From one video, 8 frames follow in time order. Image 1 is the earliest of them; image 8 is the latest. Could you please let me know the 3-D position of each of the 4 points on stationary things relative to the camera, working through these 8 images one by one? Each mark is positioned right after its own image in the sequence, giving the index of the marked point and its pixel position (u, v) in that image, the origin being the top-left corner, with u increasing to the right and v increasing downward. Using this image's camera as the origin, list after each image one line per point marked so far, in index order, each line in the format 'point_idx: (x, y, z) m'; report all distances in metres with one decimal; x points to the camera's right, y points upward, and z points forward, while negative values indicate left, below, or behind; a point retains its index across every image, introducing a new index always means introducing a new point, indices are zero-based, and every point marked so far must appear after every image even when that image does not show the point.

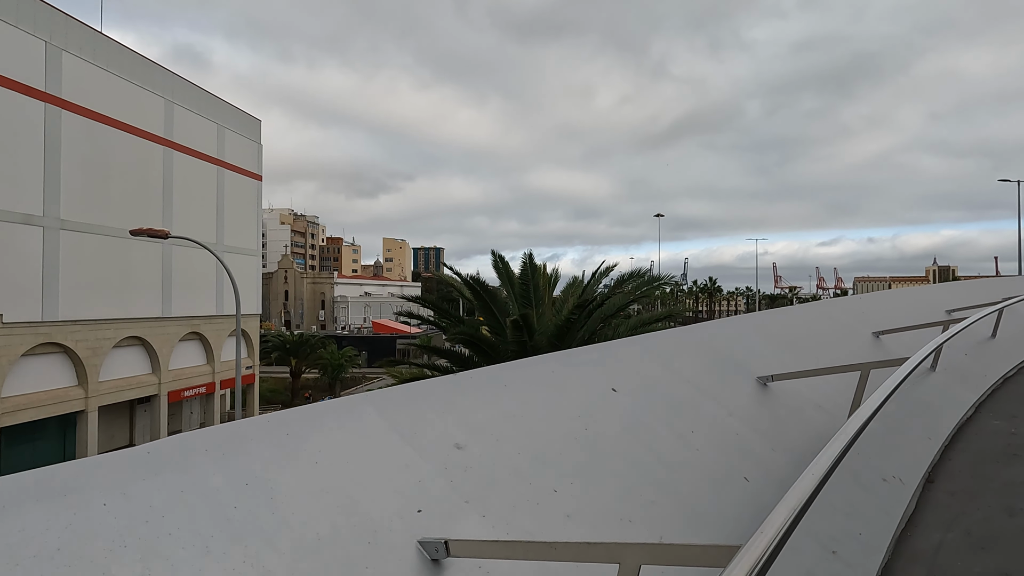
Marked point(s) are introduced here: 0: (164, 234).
0: (-5.3, +0.8, +9.9) m
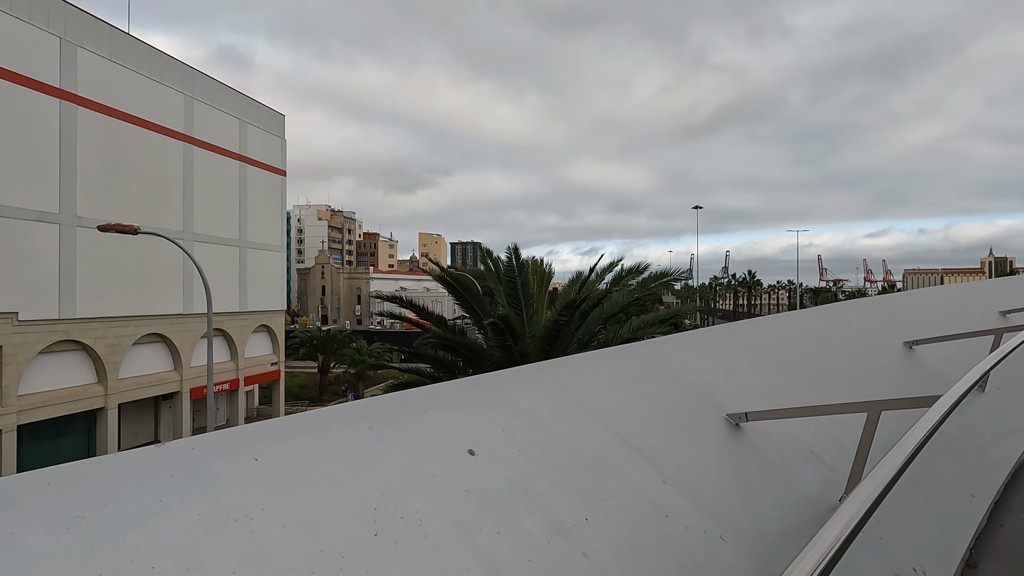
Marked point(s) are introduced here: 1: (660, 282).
0: (-5.4, +0.8, +9.3) m
1: (+1.9, +0.1, +8.8) m
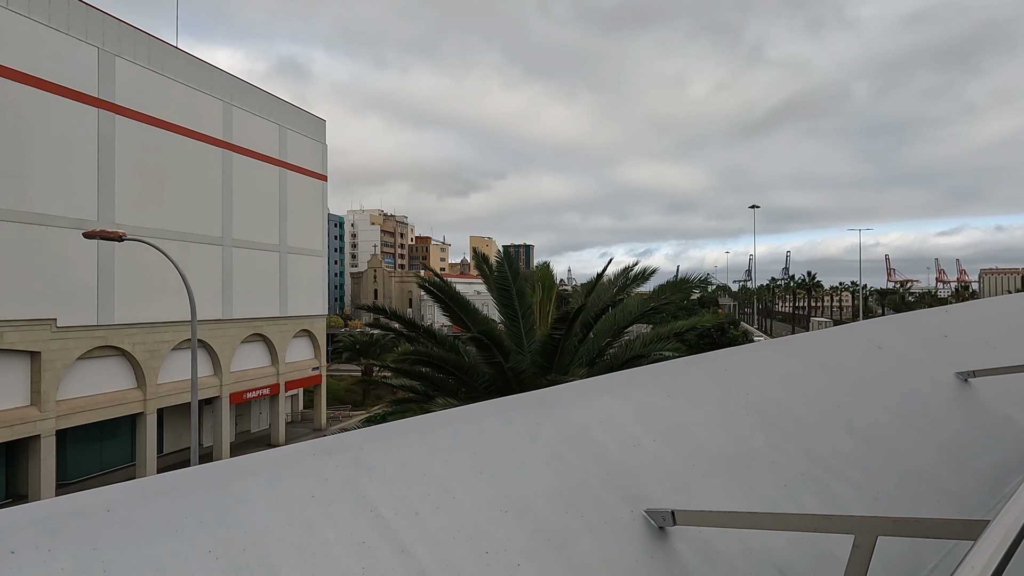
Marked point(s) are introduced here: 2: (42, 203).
0: (-5.3, +0.7, +8.9) m
1: (+1.9, 0.0, +7.8) m
2: (-14.1, +2.6, +19.9) m
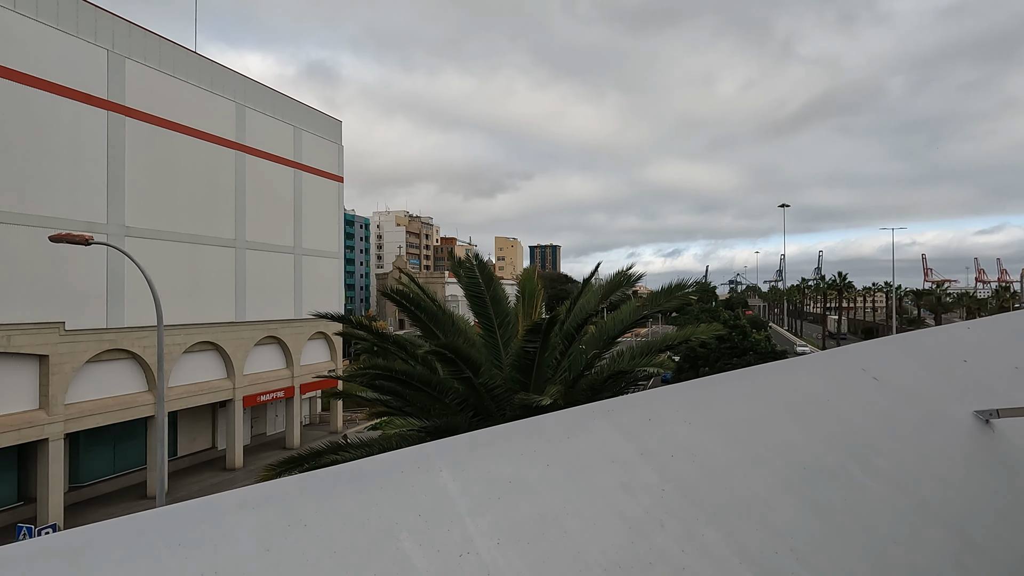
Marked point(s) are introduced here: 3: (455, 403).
0: (-5.5, +0.6, +8.5) m
1: (+1.7, -0.1, +7.1) m
2: (-13.8, +2.5, +19.8) m
3: (-0.6, -1.1, +6.5) m
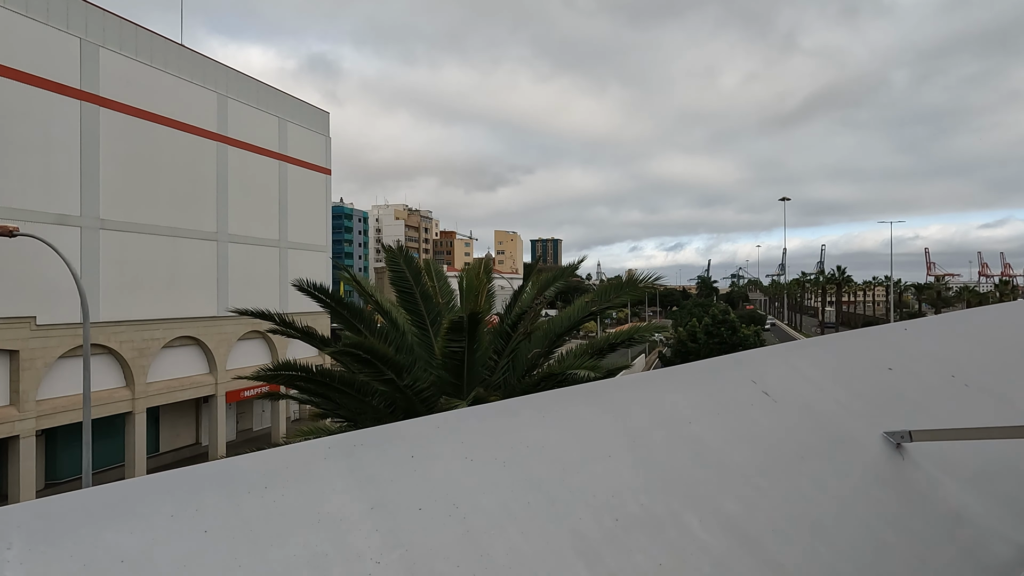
0: (-6.1, +0.7, +8.1) m
1: (+1.1, 0.0, +6.7) m
2: (-14.4, +2.6, +19.4) m
3: (-1.2, -1.1, +6.0) m
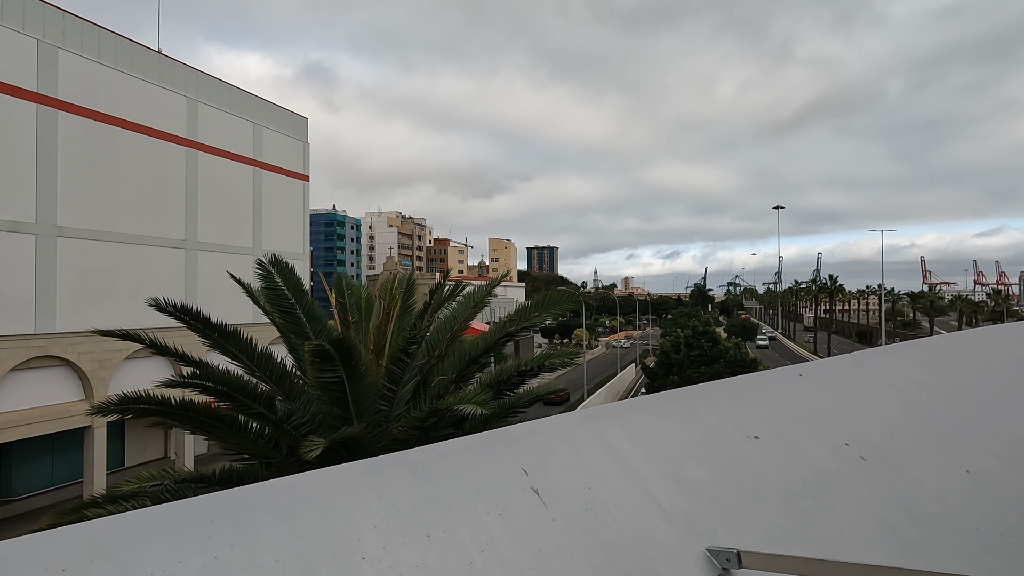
0: (-6.9, +0.5, +7.3) m
1: (+0.3, -0.2, +6.0) m
2: (-15.3, +2.4, +18.6) m
3: (-2.0, -1.2, +5.3) m
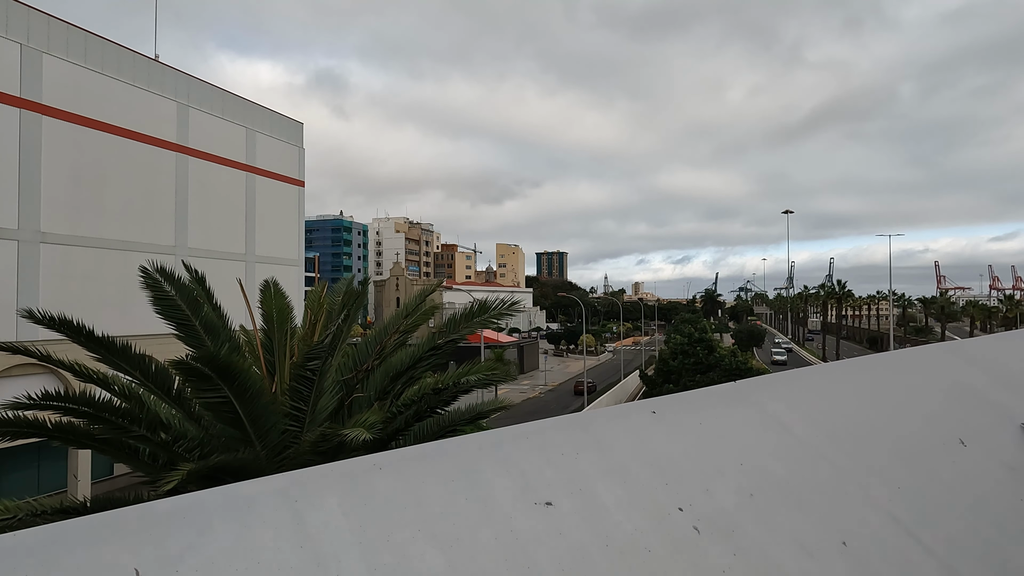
0: (-7.5, +0.4, +7.0) m
1: (-0.3, -0.3, +5.5) m
2: (-15.7, +2.2, +18.4) m
3: (-2.6, -1.3, +4.8) m
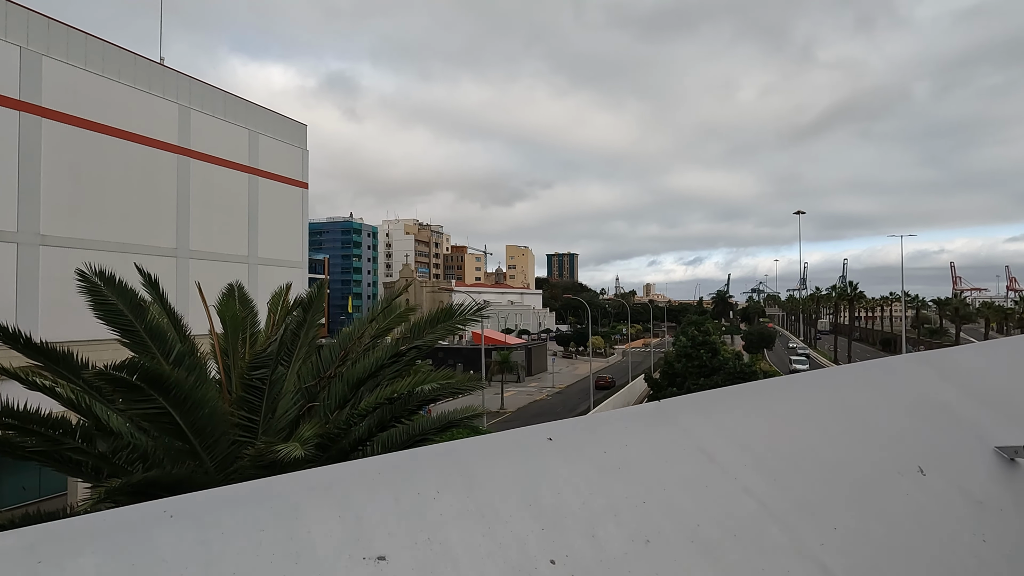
0: (-7.7, +0.4, +6.9) m
1: (-0.6, -0.3, +5.2) m
2: (-15.7, +2.1, +18.4) m
3: (-2.9, -1.3, +4.6) m
